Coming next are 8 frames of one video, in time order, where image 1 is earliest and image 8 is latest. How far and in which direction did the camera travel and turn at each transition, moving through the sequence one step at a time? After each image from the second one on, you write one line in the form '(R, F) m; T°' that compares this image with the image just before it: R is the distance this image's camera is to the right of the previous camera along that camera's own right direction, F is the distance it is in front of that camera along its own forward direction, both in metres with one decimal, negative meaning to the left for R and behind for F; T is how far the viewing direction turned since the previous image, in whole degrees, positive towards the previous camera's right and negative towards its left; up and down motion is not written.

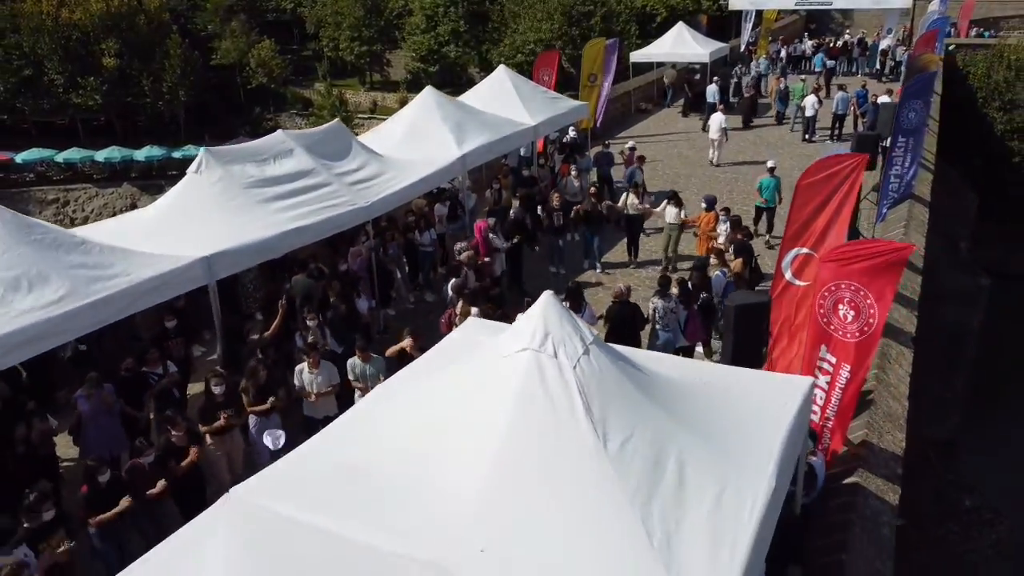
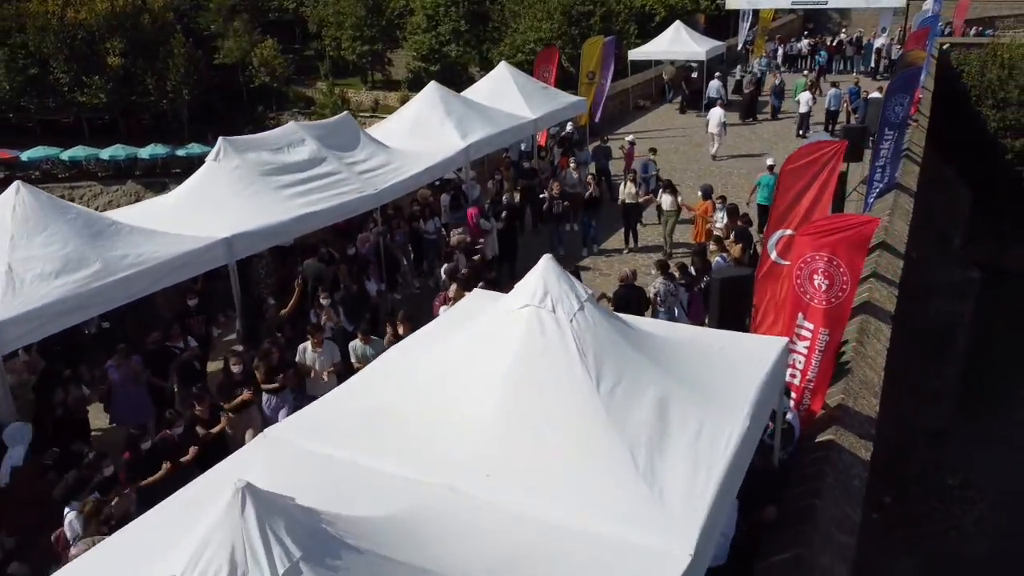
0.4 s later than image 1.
(0.0, -0.3) m; 0°
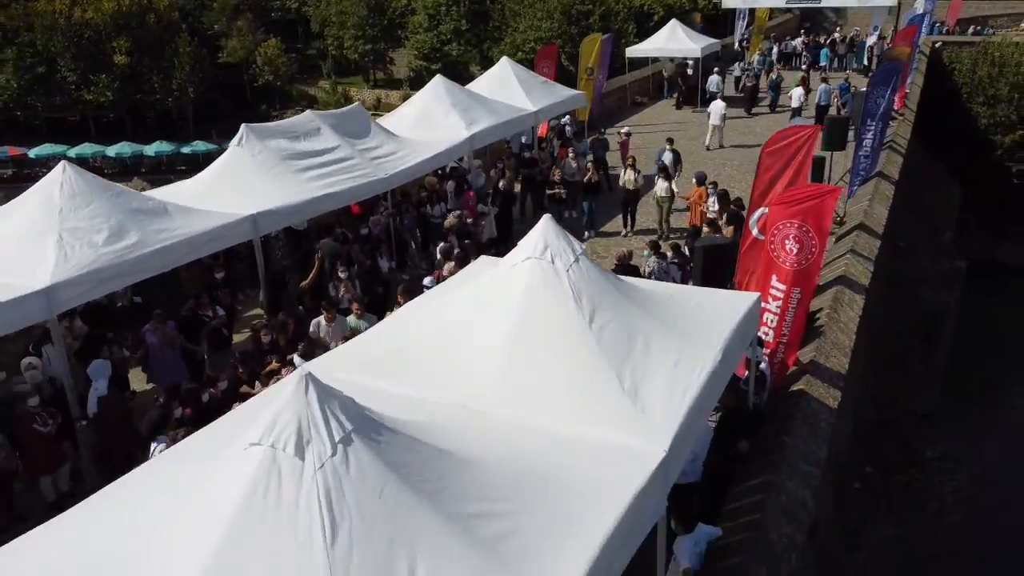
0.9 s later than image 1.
(0.0, -0.5) m; 0°
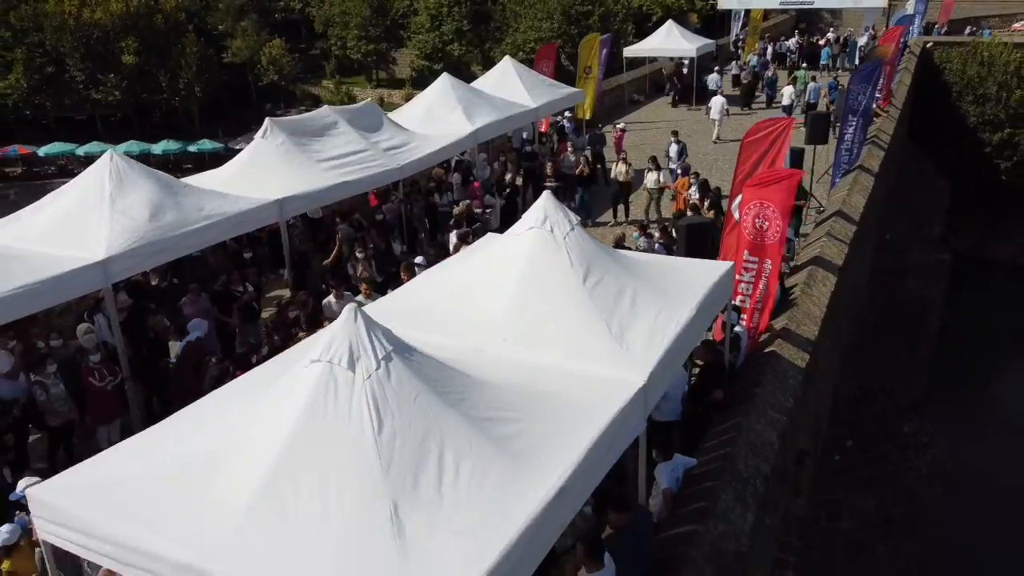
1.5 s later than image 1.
(0.0, -0.6) m; 0°
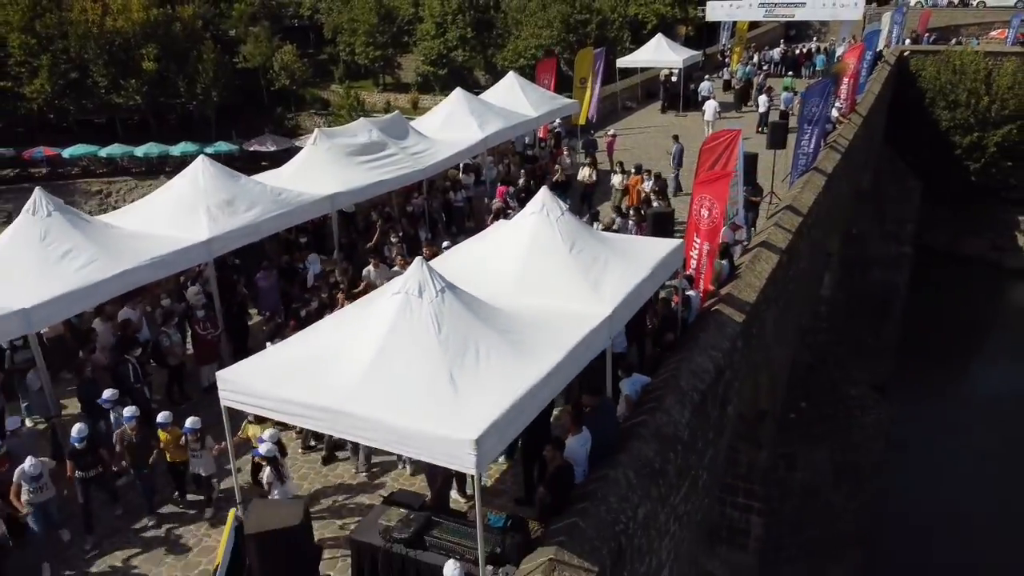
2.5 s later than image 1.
(0.0, -1.7) m; 0°
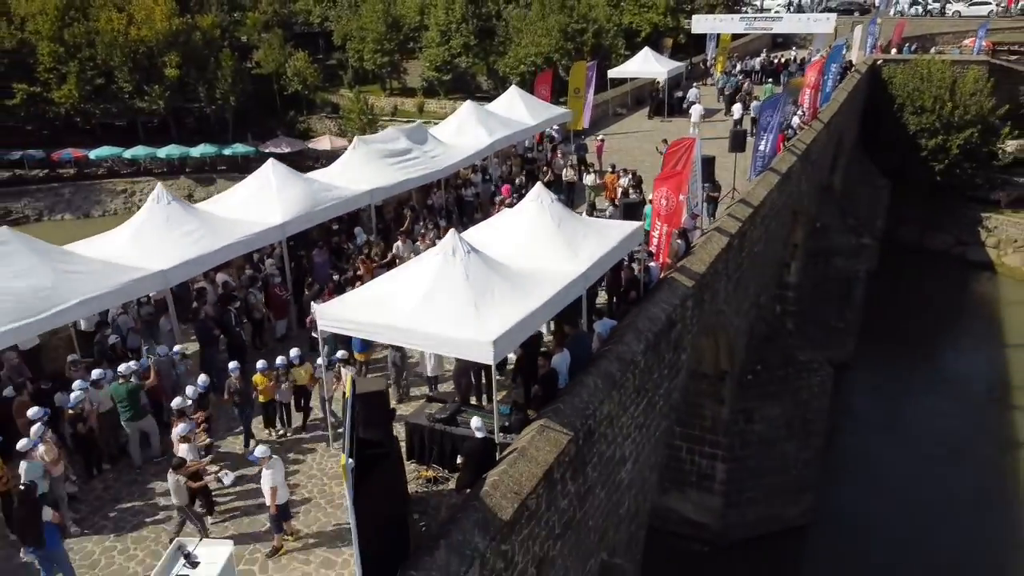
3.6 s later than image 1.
(0.0, -2.1) m; 0°
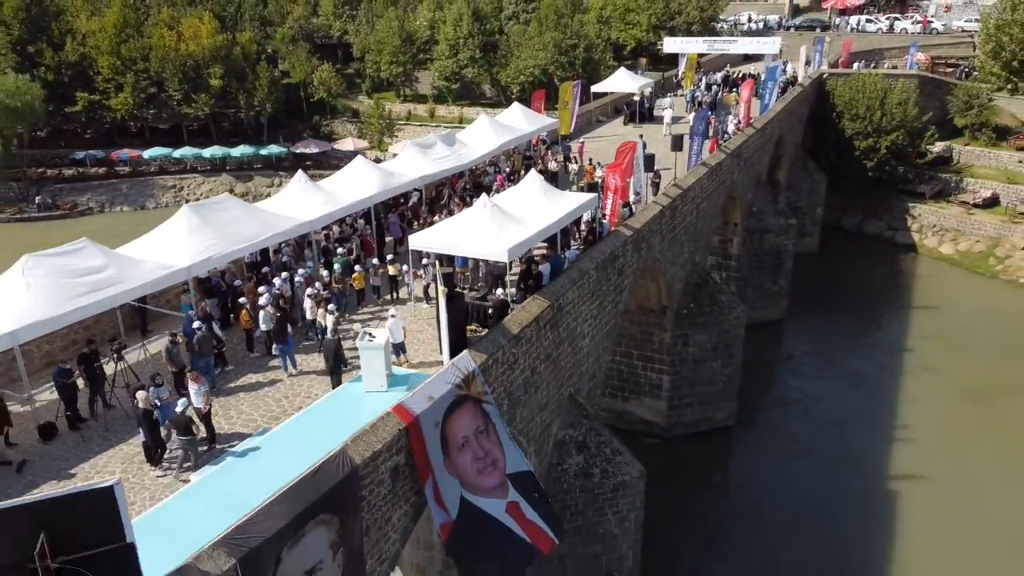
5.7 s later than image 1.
(-0.1, -5.4) m; 0°
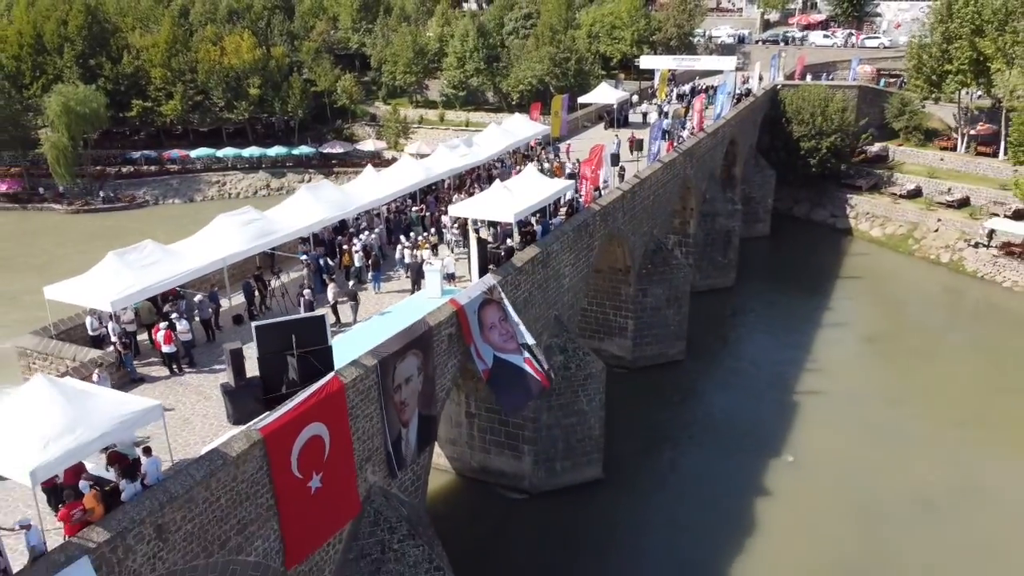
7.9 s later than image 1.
(-0.1, -6.3) m; 0°
